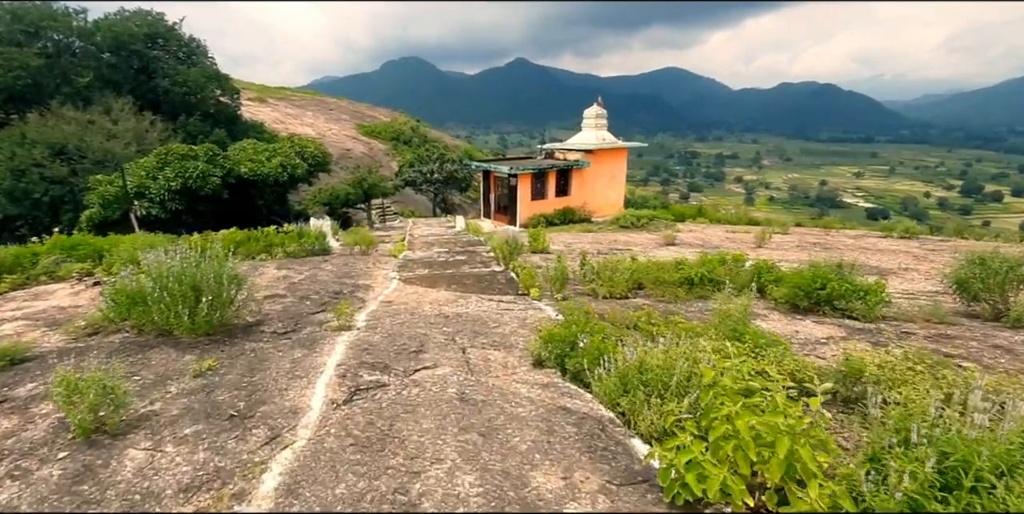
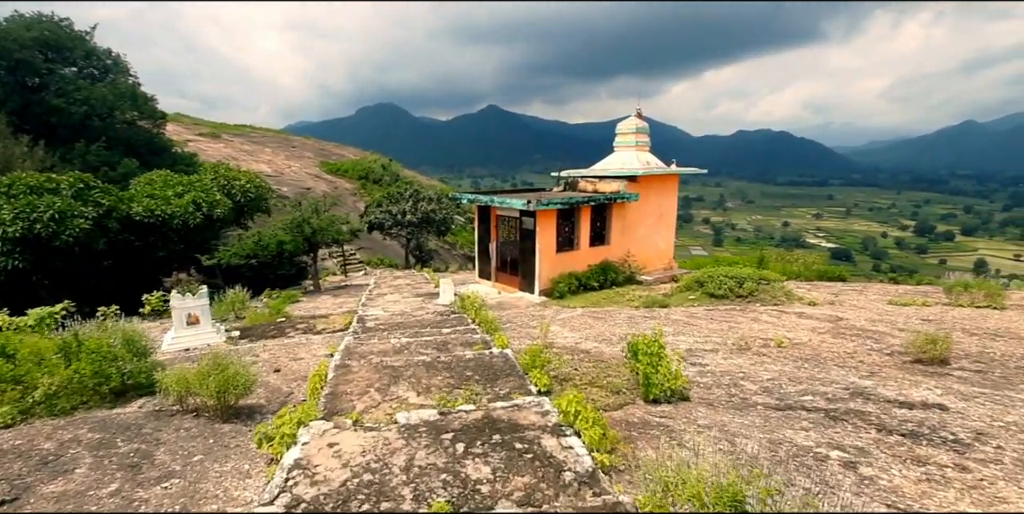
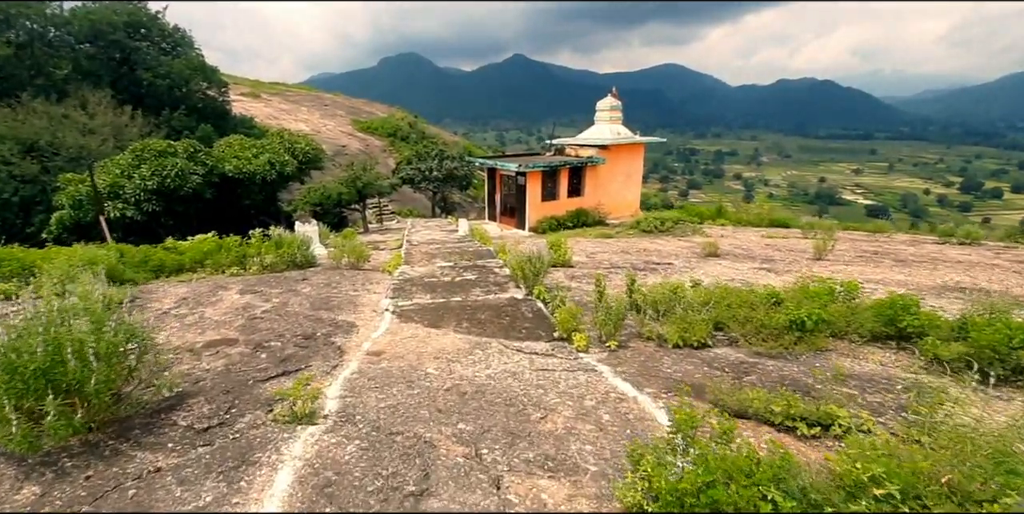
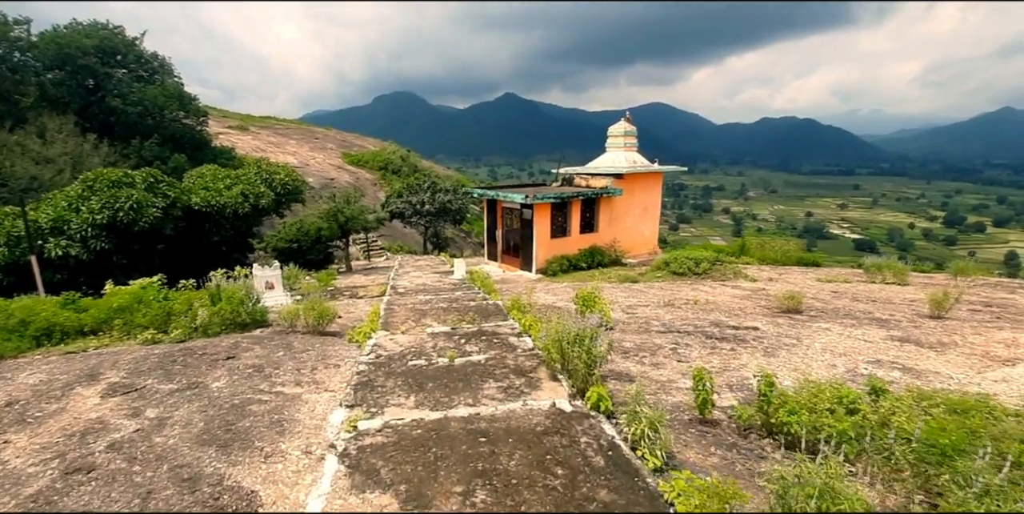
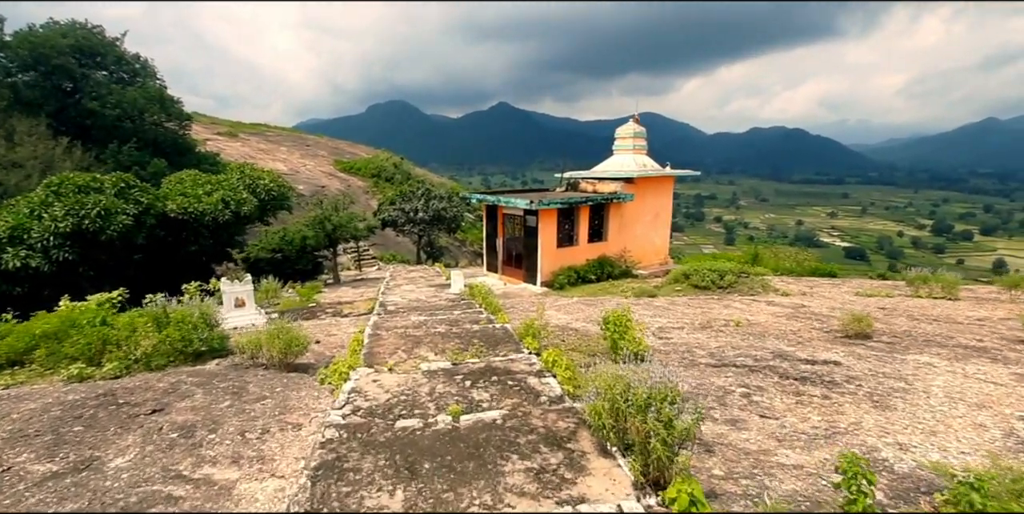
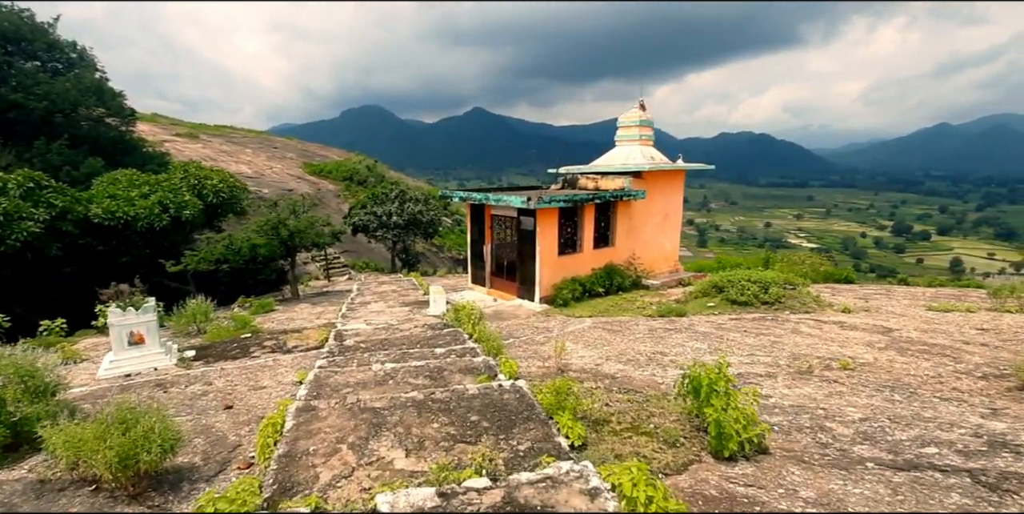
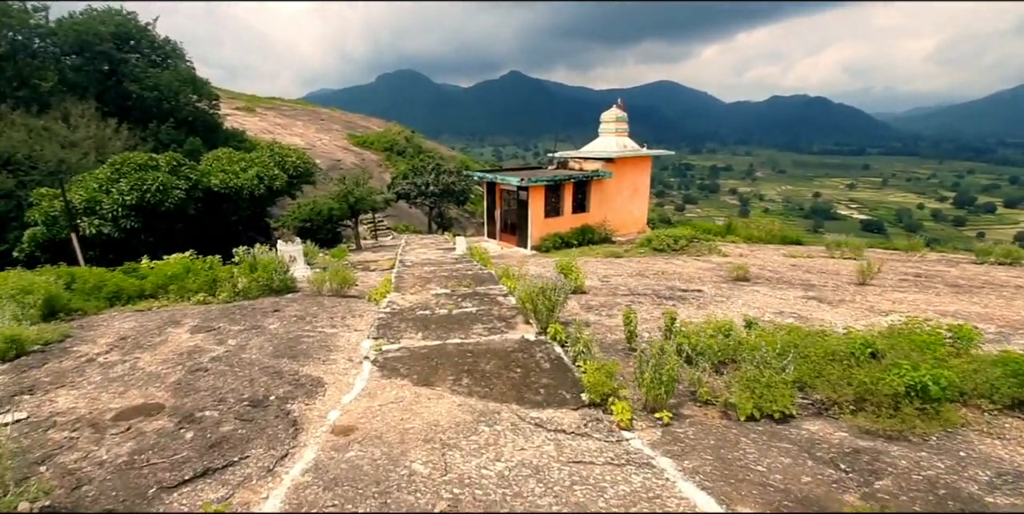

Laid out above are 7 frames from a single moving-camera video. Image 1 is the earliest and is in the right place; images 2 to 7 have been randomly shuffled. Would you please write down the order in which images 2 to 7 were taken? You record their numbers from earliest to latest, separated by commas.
3, 7, 4, 5, 2, 6
